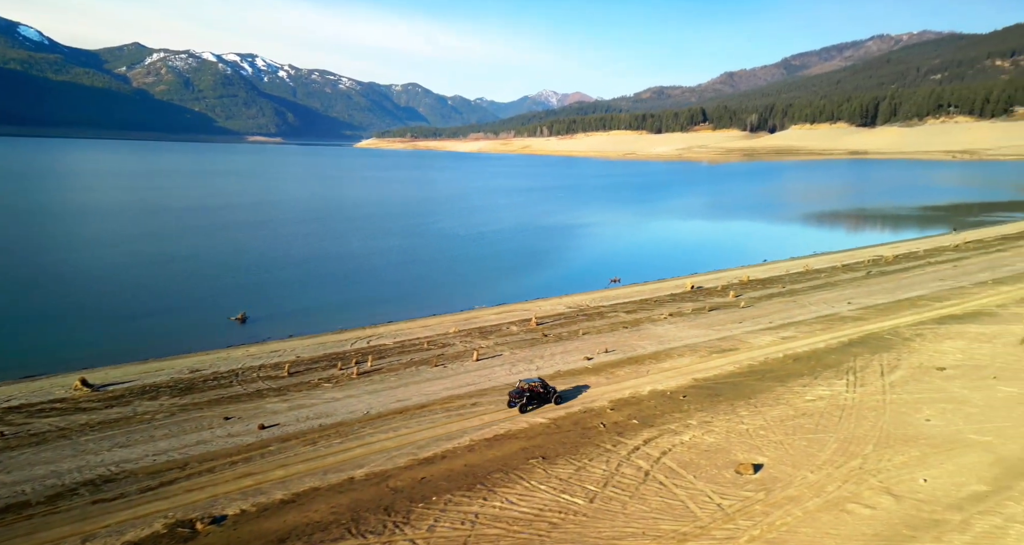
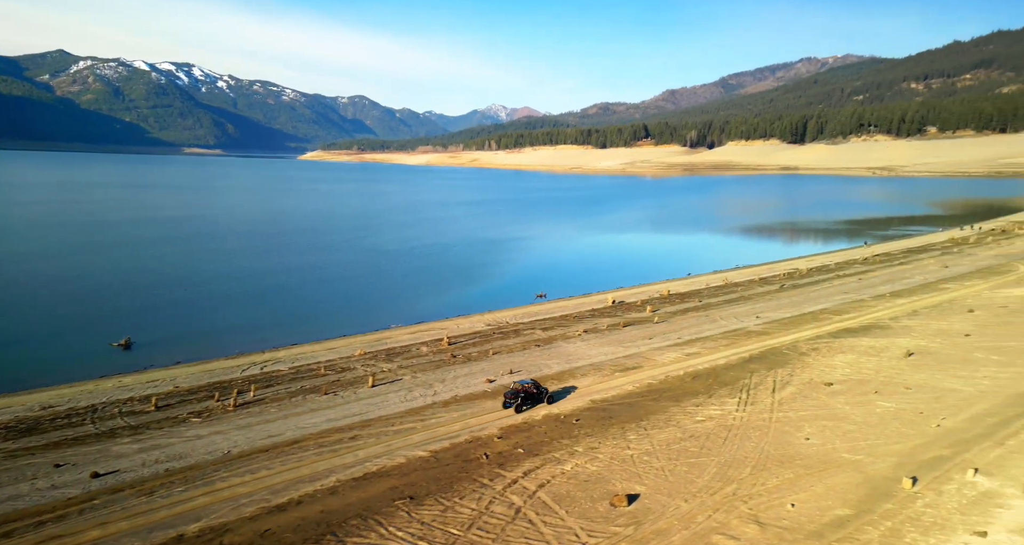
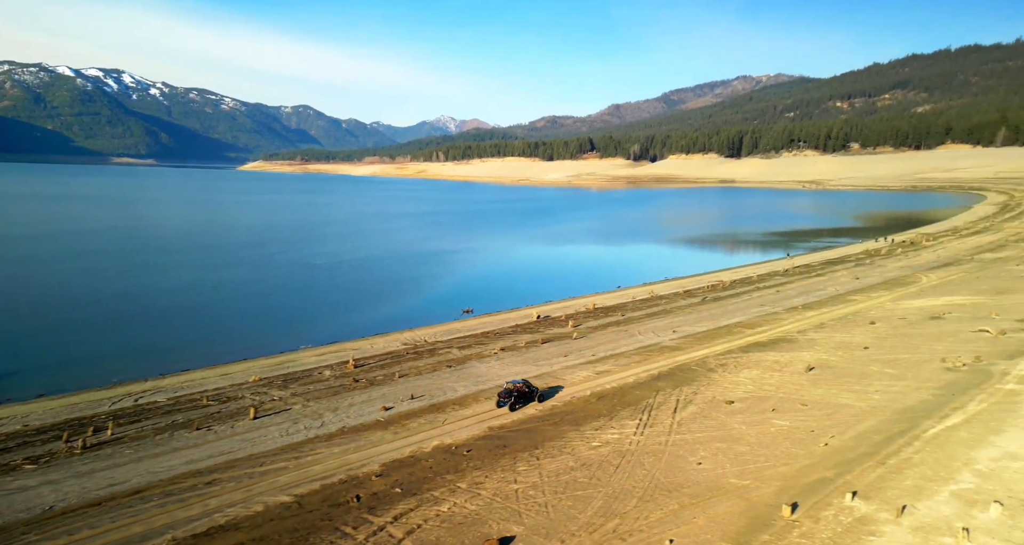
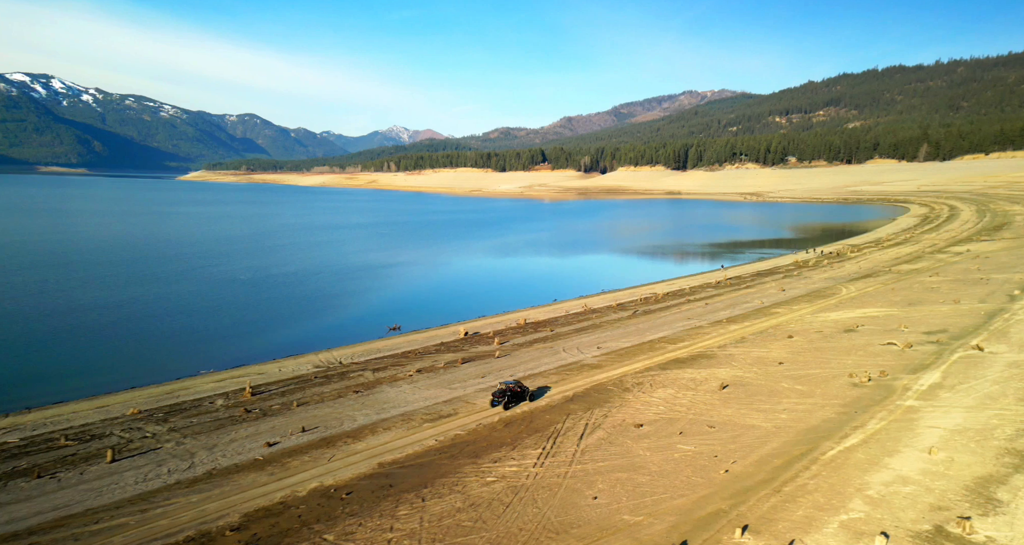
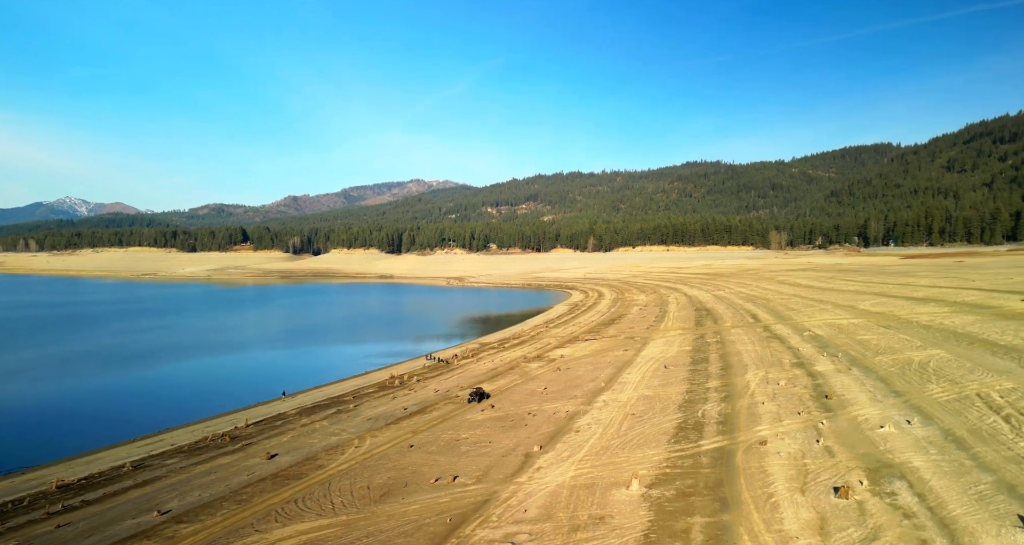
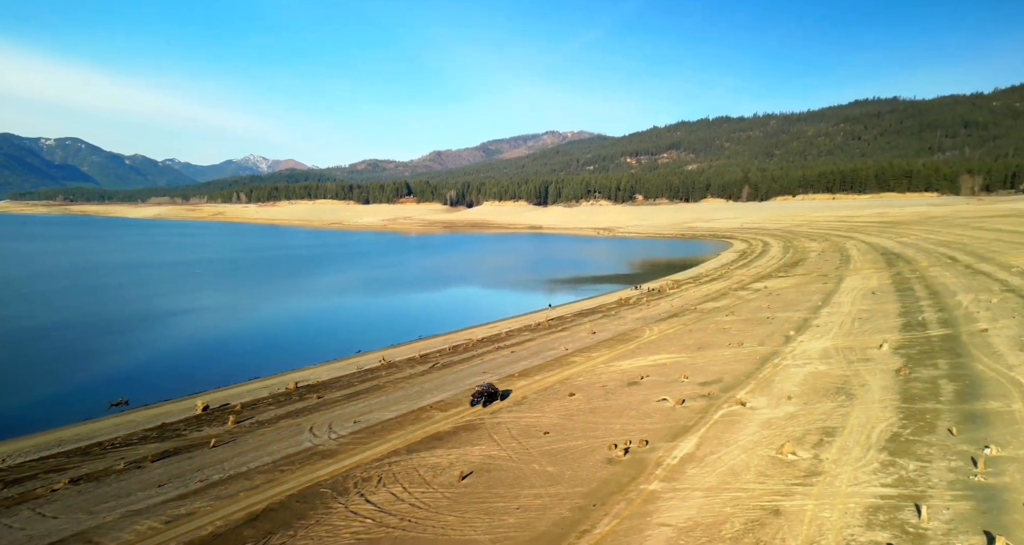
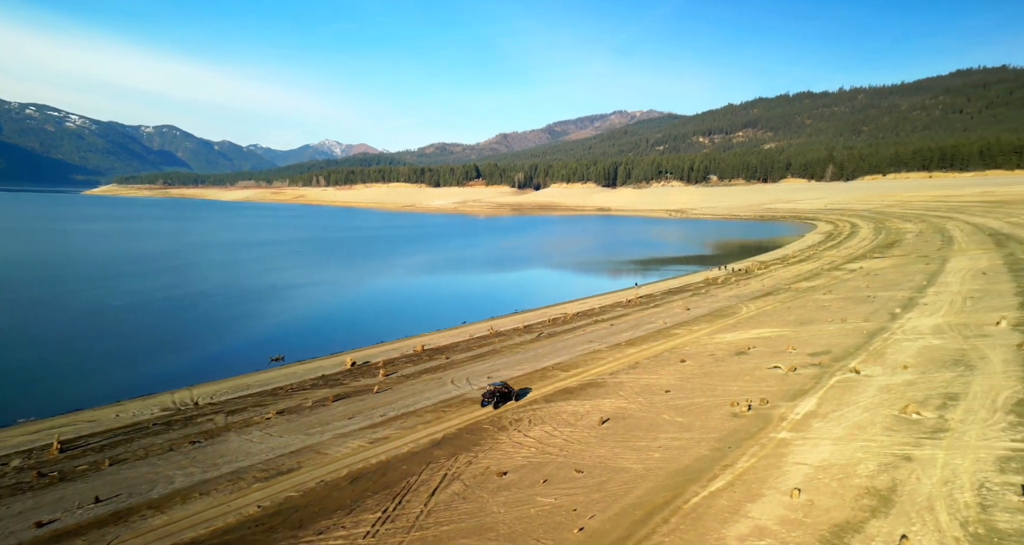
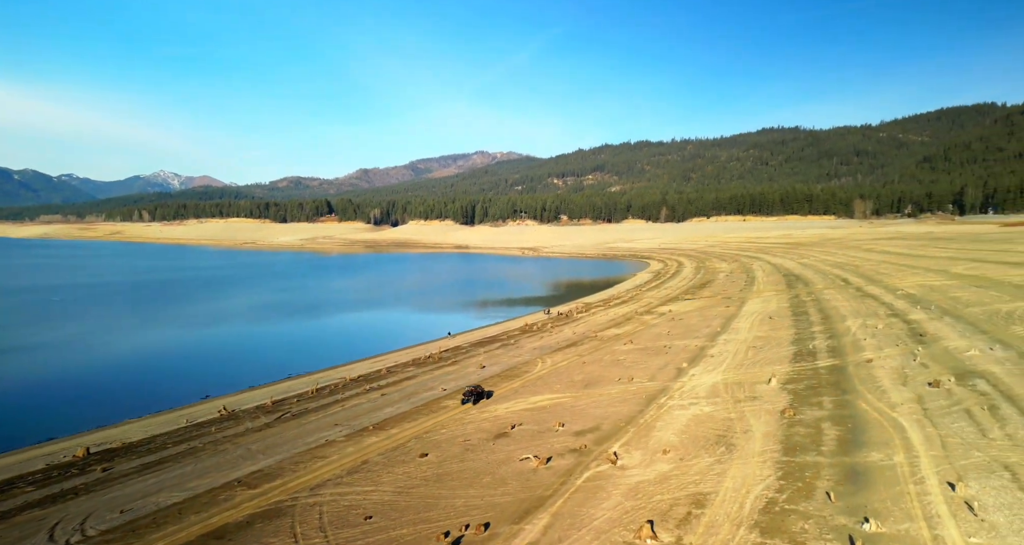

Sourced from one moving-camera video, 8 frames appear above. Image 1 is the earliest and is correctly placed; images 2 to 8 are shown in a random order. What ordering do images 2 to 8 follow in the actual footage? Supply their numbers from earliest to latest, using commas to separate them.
2, 3, 4, 7, 6, 8, 5
